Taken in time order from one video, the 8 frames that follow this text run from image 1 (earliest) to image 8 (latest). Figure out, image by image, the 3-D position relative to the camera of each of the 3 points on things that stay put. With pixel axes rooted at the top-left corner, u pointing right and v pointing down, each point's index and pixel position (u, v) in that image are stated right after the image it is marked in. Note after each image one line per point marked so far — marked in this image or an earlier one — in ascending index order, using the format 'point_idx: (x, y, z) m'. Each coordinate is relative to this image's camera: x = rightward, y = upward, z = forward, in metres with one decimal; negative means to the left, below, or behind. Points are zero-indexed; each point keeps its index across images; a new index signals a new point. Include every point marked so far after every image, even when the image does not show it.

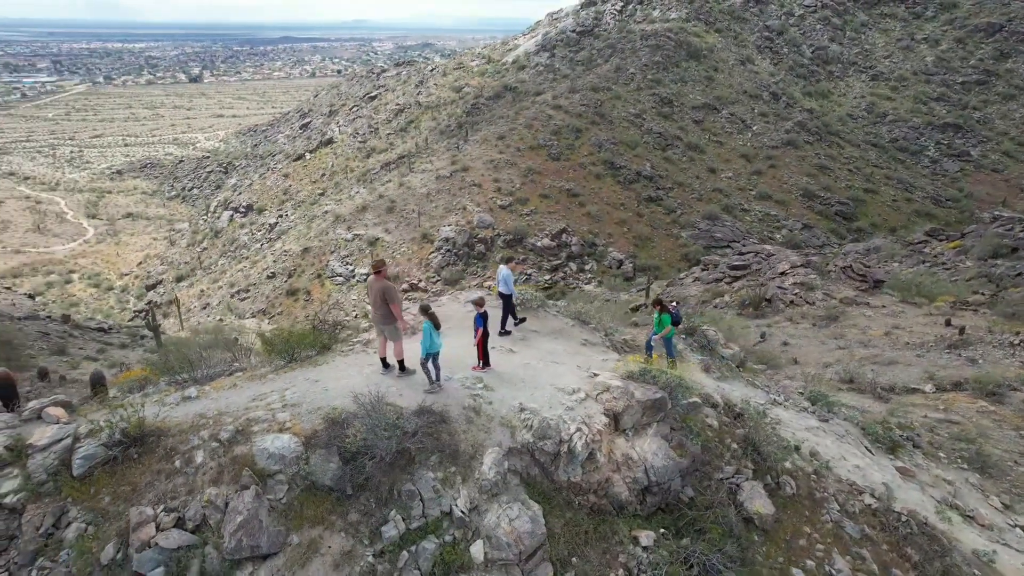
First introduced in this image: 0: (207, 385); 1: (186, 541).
0: (-2.8, -0.9, +6.0) m
1: (-2.2, -1.7, +4.5) m
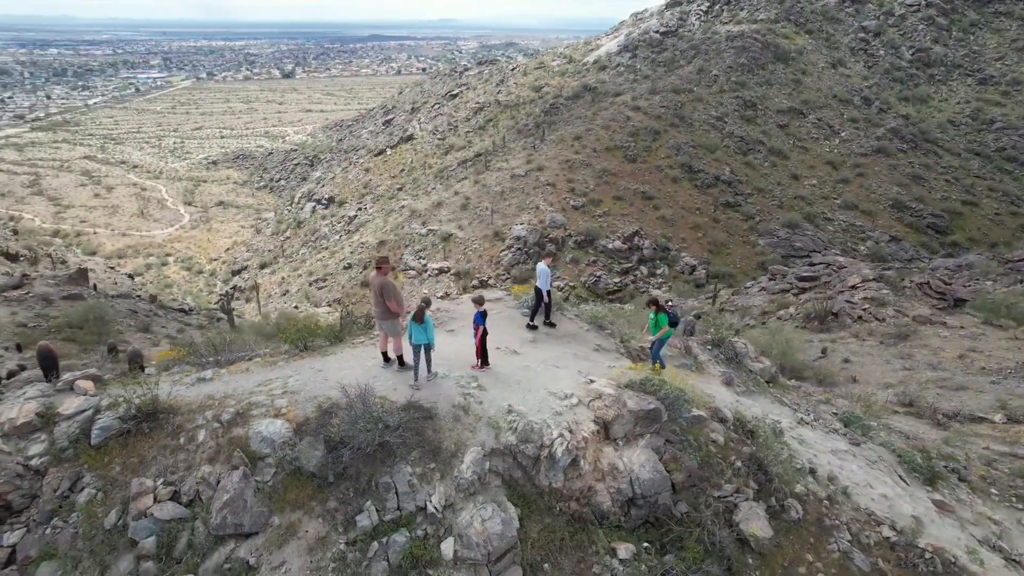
0: (-2.7, -0.8, +6.3) m
1: (-2.4, -1.6, +4.8) m
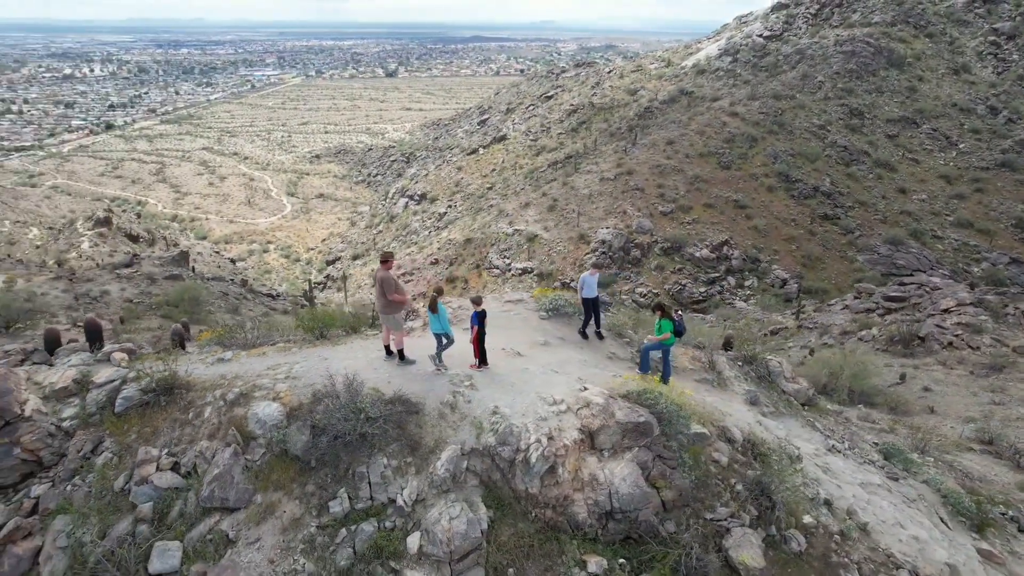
0: (-2.7, -0.6, +6.7) m
1: (-2.6, -1.5, +5.1) m
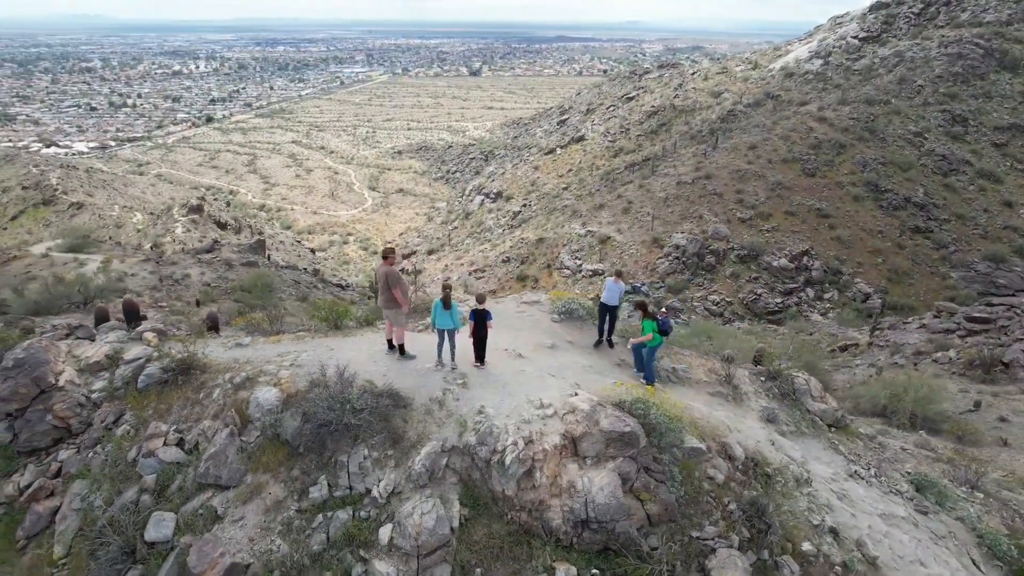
0: (-2.6, -0.5, +7.0) m
1: (-2.7, -1.4, +5.4) m
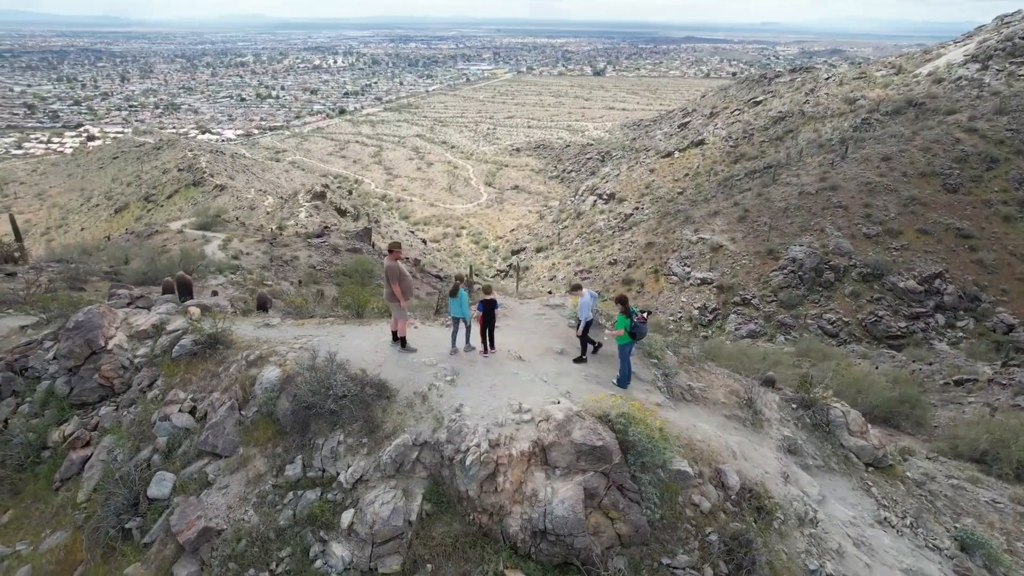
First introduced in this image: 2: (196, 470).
0: (-2.4, -0.4, +7.4) m
1: (-2.9, -1.2, +5.9) m
2: (-2.6, -1.5, +5.5) m
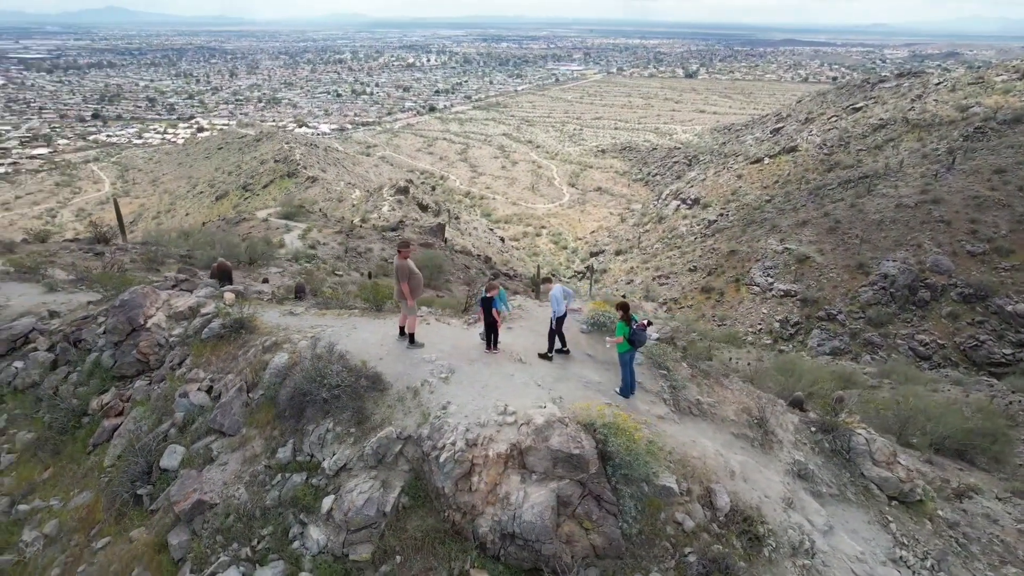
0: (-2.2, -0.3, +7.7) m
1: (-2.9, -1.1, +6.3) m
2: (-2.7, -1.4, +5.8) m
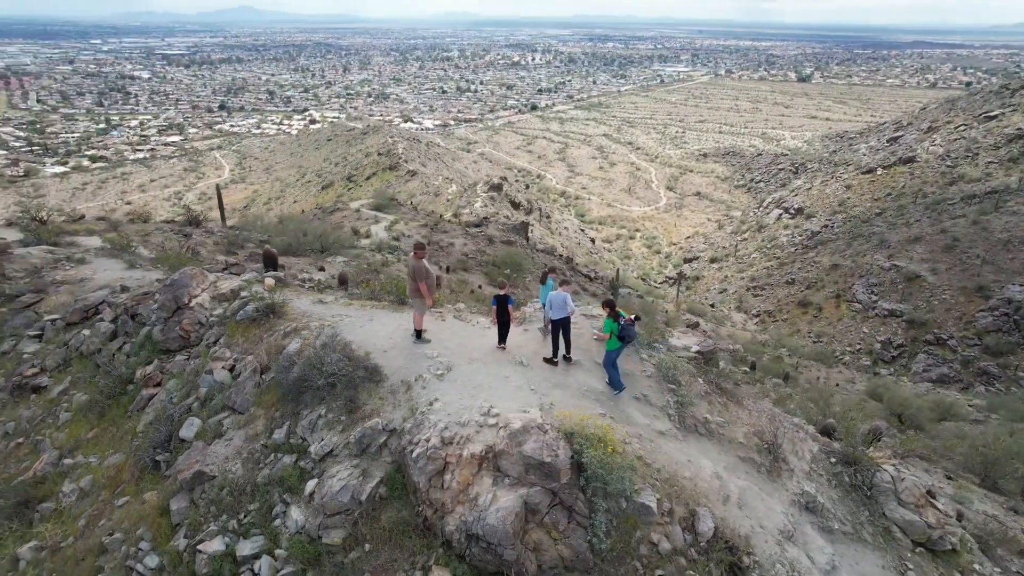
0: (-1.9, -0.1, +7.9) m
1: (-2.9, -0.9, +6.6) m
2: (-2.7, -1.2, +6.2) m
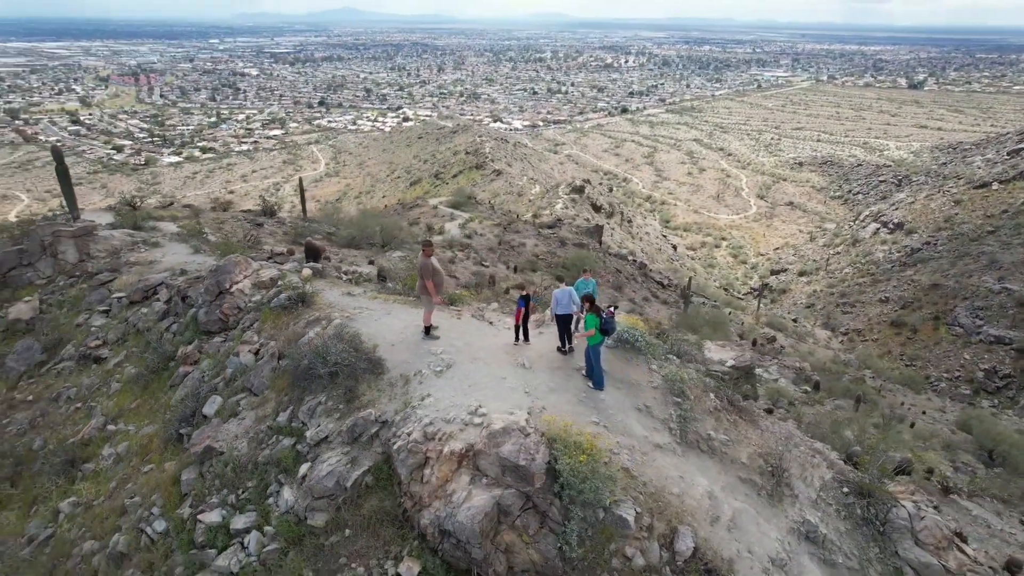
0: (-1.6, -0.1, +8.2) m
1: (-2.8, -0.8, +7.0) m
2: (-2.7, -1.1, +6.5) m
